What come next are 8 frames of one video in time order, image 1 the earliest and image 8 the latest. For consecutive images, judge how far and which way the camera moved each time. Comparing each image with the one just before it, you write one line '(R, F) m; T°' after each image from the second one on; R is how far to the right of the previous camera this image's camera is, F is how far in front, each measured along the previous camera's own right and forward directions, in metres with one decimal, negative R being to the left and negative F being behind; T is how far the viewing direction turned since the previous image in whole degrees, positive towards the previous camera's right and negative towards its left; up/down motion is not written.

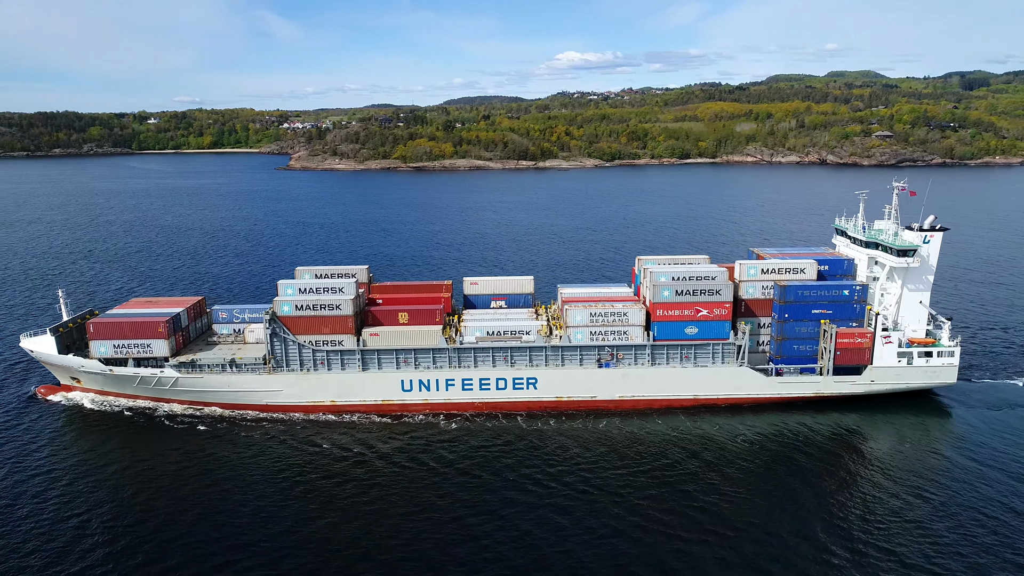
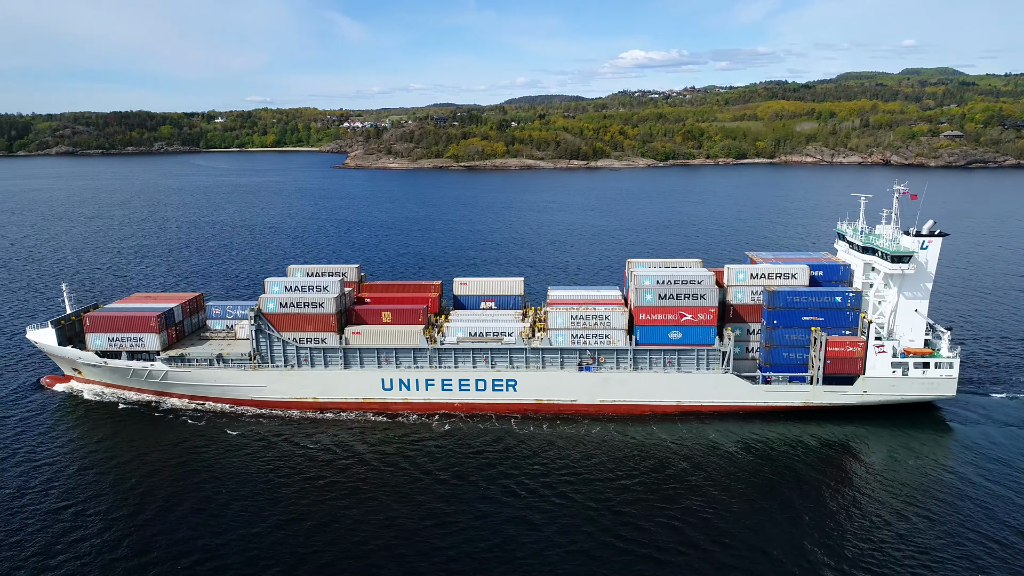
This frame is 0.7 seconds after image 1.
(+3.1, +0.3) m; -4°
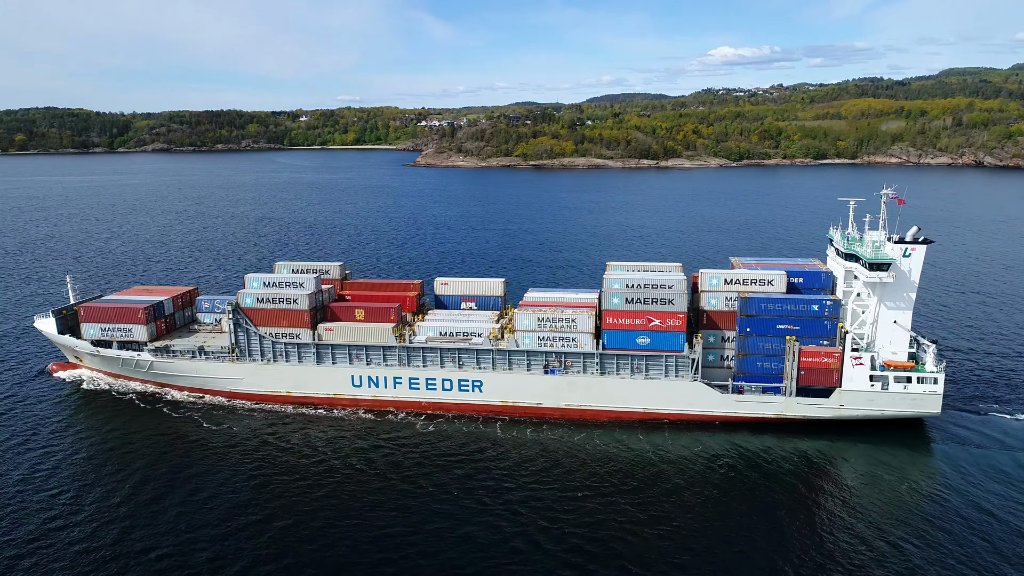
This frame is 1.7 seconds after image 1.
(+4.4, +0.4) m; -5°
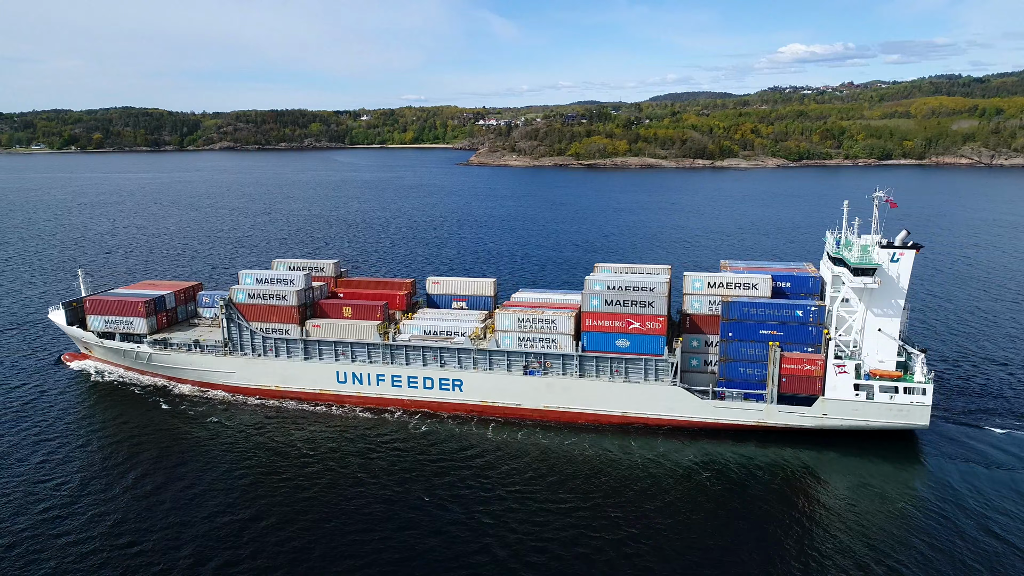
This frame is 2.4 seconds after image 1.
(+3.1, +0.2) m; -4°
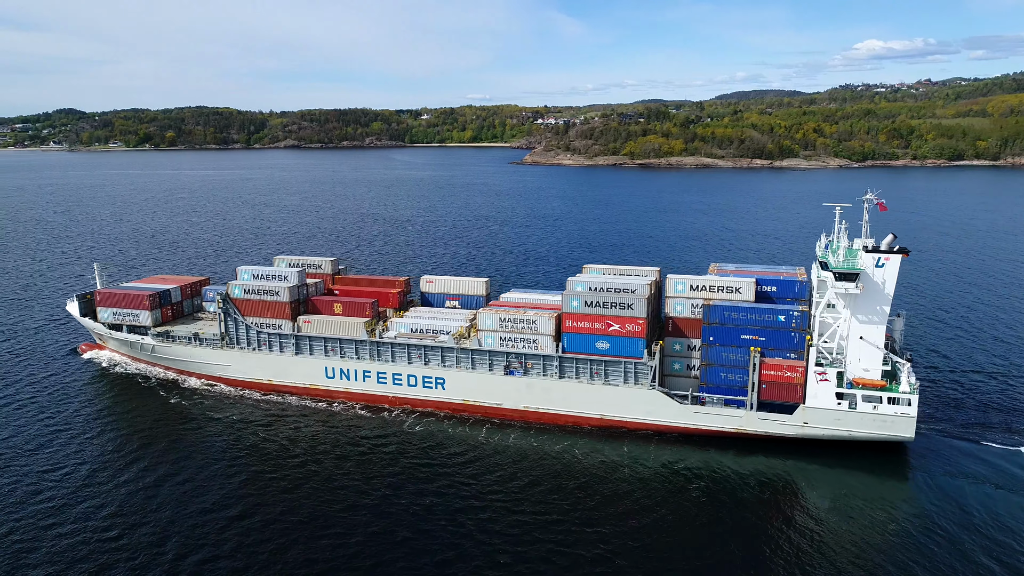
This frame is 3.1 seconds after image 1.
(+3.1, +0.1) m; -4°
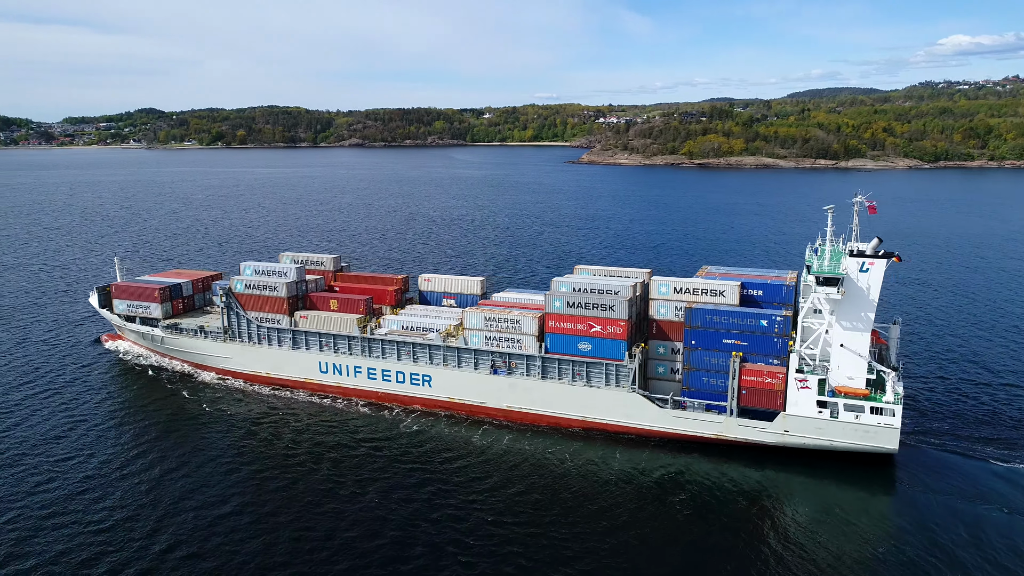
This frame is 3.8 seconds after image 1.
(+3.0, +0.1) m; -4°
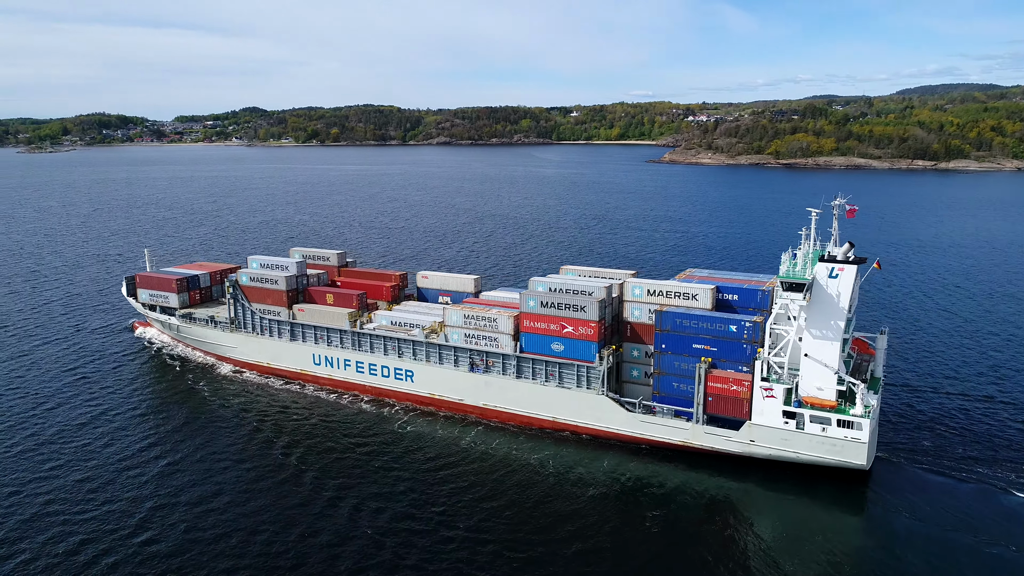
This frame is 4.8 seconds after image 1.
(+4.3, +0.2) m; -6°
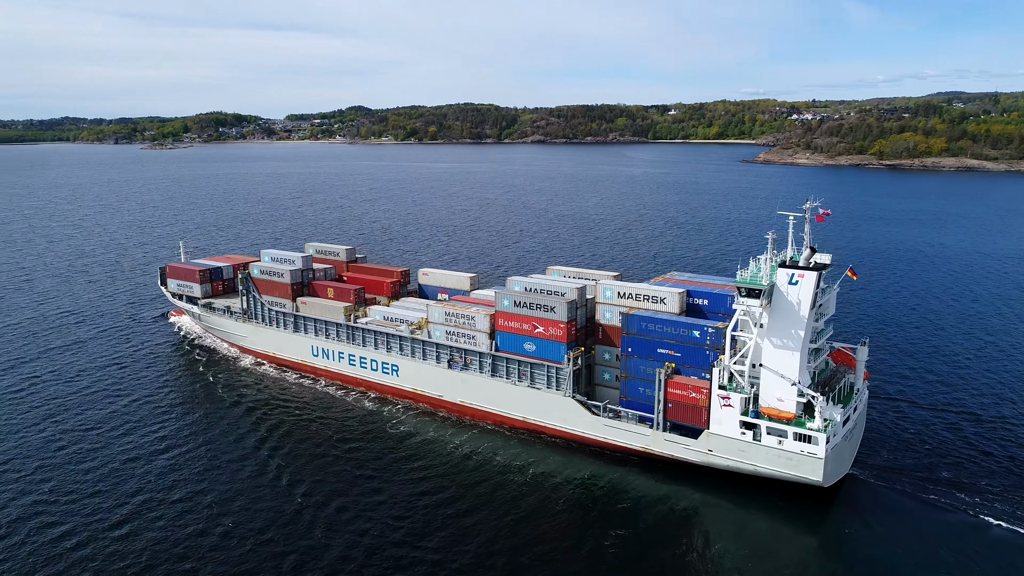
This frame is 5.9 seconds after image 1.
(+4.7, +0.2) m; -7°
